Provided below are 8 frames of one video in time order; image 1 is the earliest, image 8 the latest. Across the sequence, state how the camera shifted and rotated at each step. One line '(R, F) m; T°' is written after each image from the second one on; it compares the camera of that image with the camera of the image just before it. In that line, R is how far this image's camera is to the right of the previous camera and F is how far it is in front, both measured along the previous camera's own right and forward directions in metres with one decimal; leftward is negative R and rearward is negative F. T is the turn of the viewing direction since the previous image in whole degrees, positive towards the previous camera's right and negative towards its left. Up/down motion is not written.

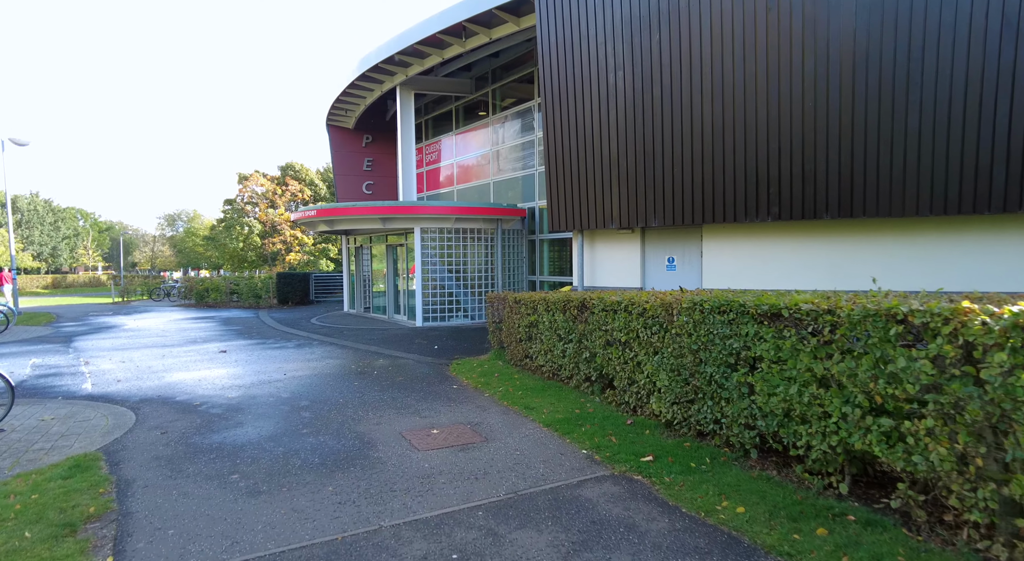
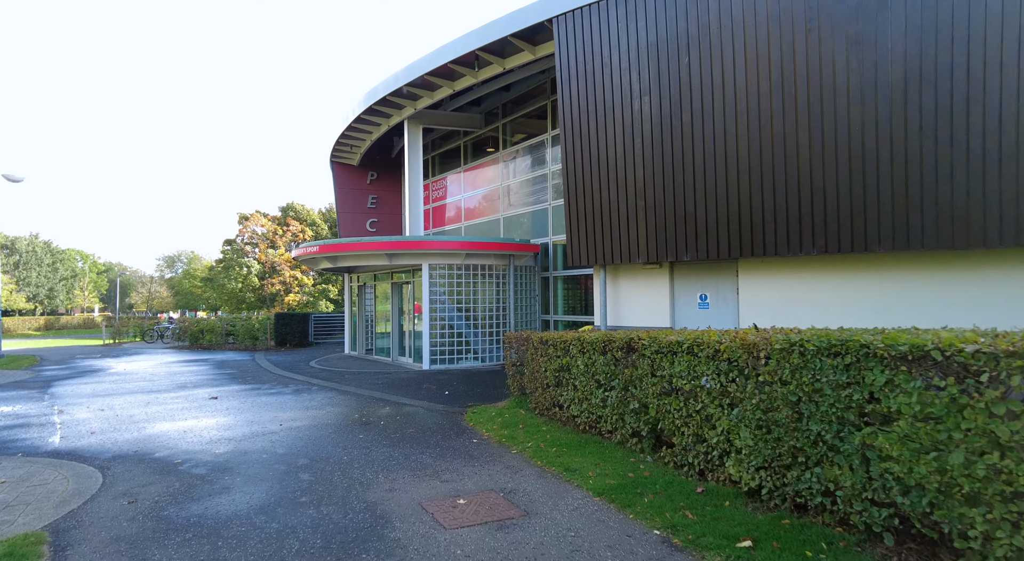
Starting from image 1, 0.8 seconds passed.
(-0.3, +0.9) m; 0°
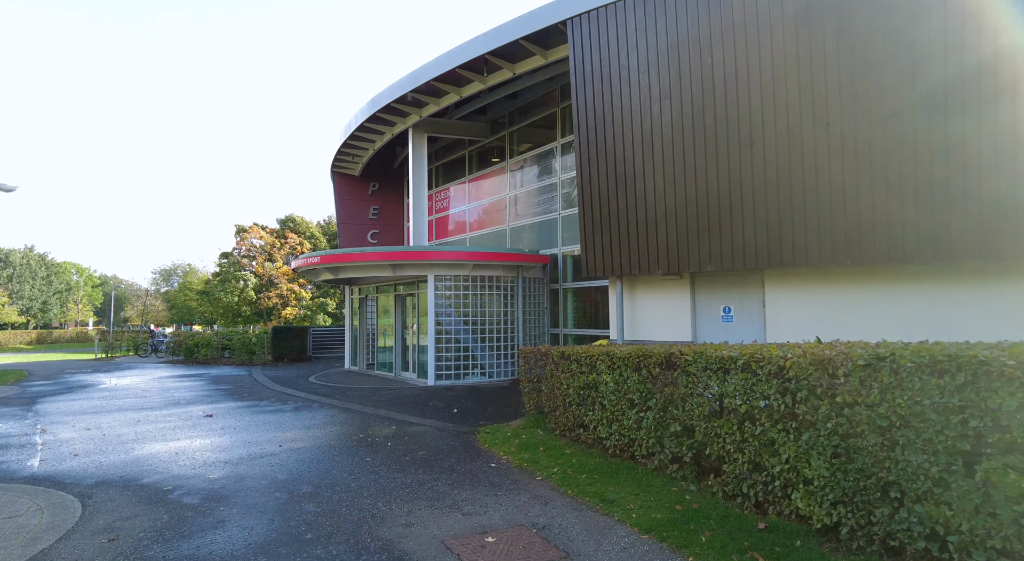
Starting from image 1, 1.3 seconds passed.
(-0.3, +0.5) m; 0°
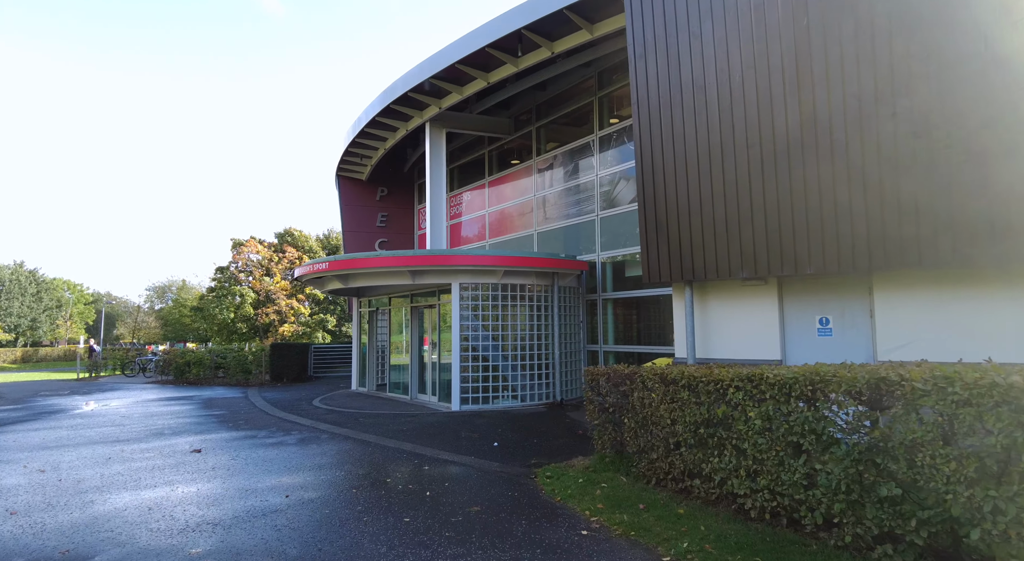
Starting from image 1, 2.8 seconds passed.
(-0.8, +1.7) m; 0°
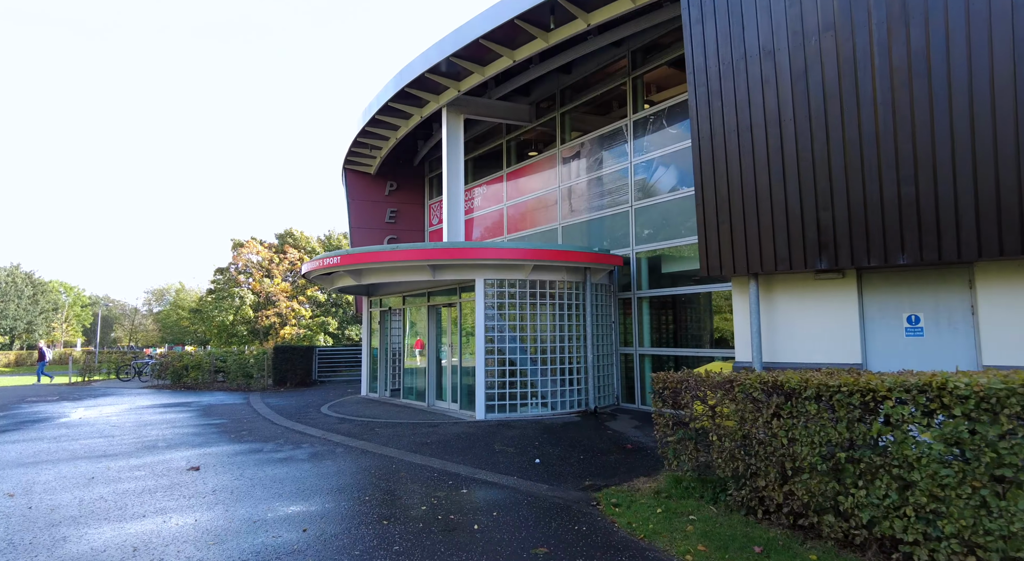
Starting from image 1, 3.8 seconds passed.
(-0.5, +1.0) m; 0°
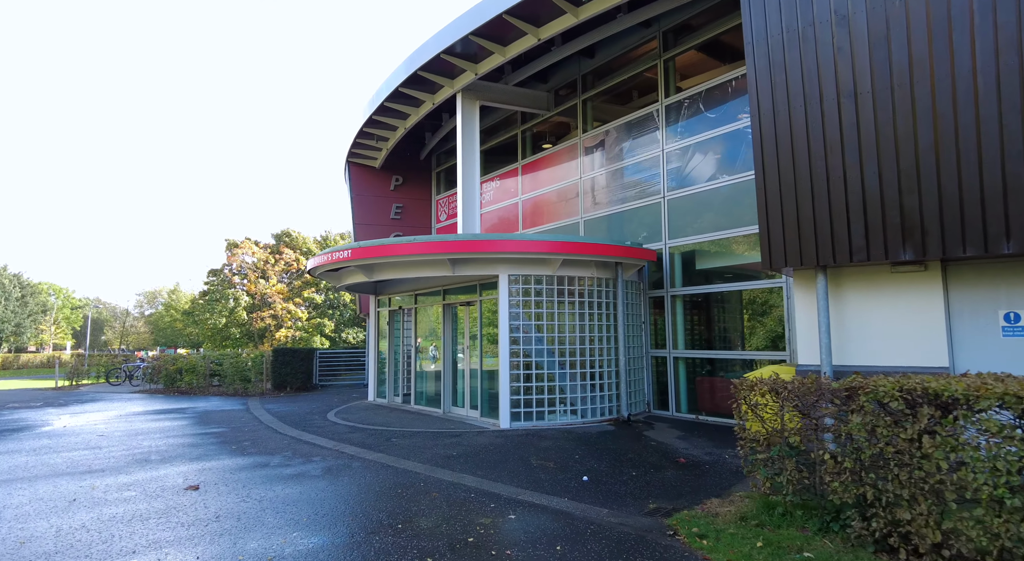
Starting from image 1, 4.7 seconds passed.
(-0.5, +0.9) m; +1°
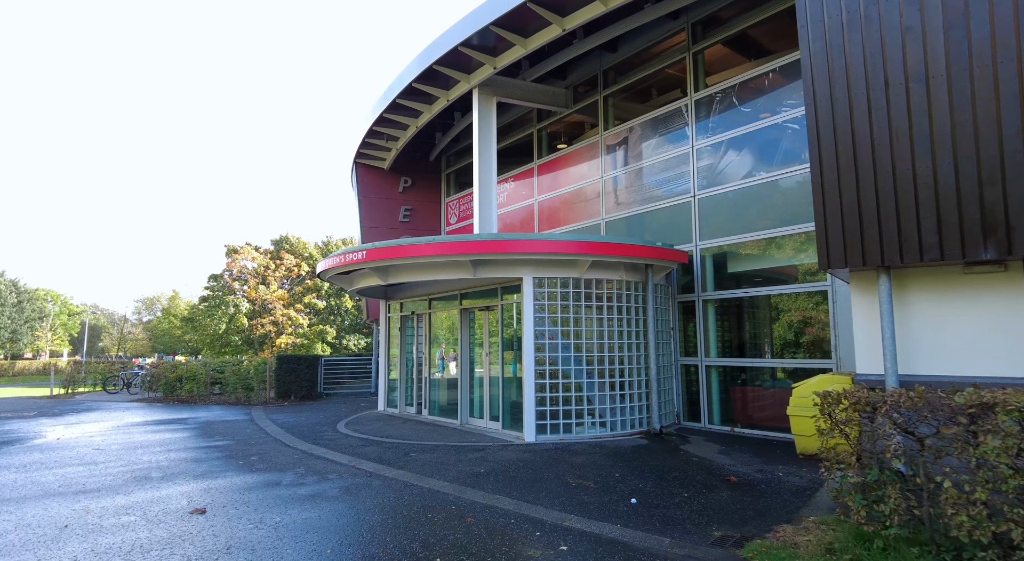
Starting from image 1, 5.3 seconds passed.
(-0.4, +0.6) m; 0°
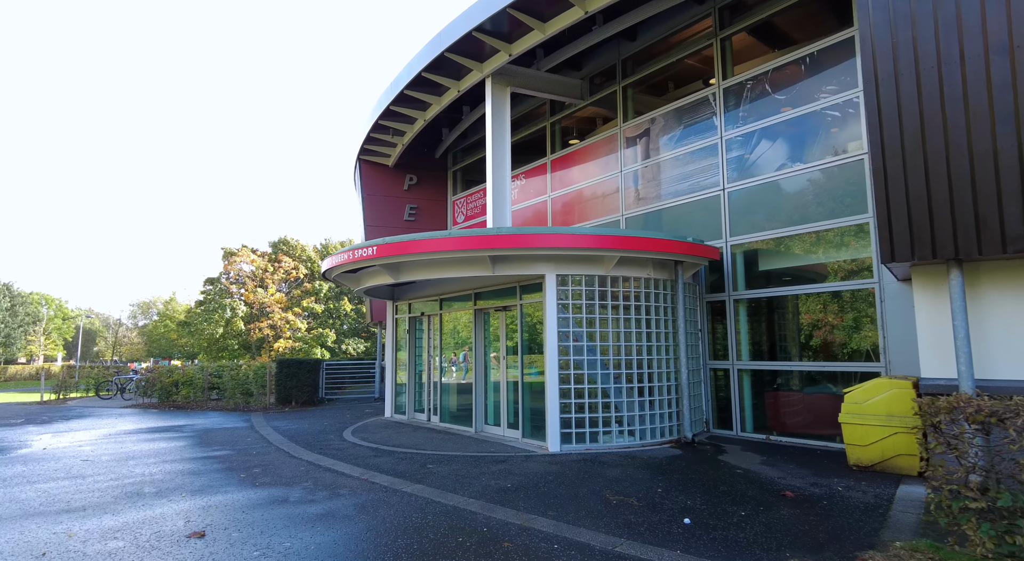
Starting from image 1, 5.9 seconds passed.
(-0.3, +0.6) m; 0°
